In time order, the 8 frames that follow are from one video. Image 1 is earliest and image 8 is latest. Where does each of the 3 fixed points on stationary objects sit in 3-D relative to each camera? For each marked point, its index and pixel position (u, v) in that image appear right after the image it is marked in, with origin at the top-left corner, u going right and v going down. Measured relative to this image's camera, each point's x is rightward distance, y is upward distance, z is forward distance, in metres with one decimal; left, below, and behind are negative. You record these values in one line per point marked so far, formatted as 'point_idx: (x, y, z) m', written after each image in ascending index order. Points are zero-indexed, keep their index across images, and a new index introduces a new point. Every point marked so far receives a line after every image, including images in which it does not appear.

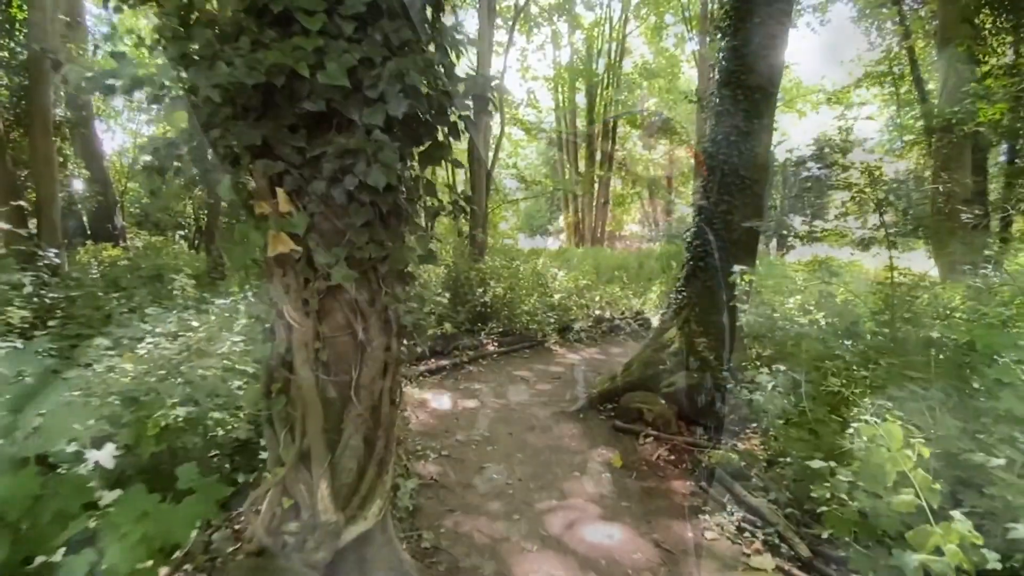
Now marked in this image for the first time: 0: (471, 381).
0: (-0.6, -1.3, +8.0) m
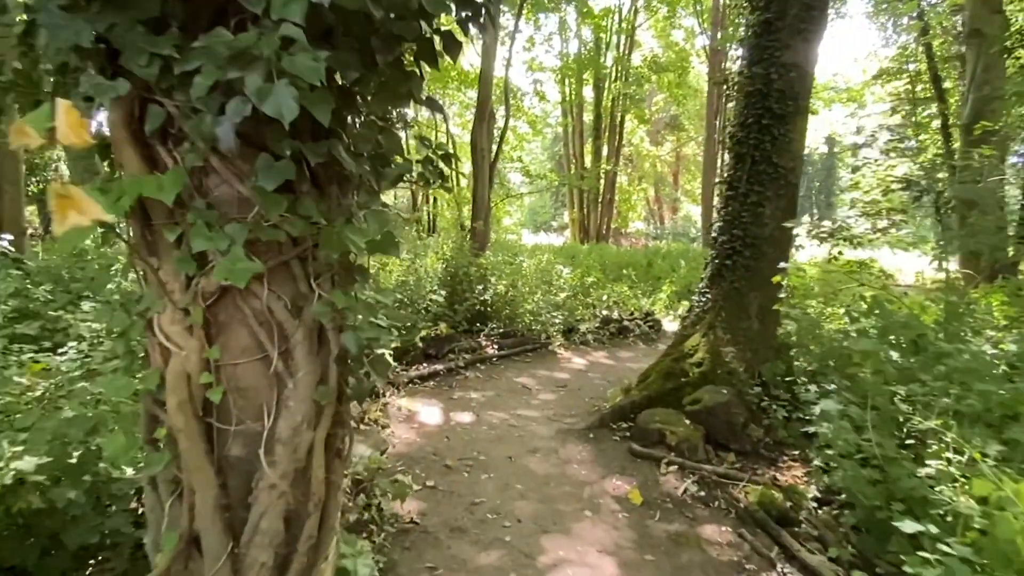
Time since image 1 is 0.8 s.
0: (-0.6, -1.3, +7.2) m
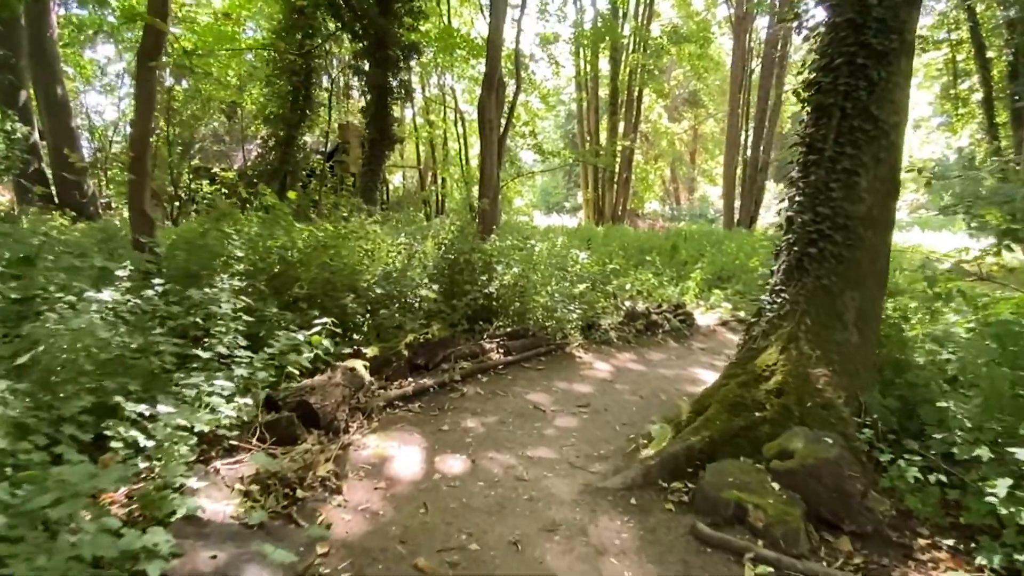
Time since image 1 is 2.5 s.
0: (-0.5, -1.2, +5.6) m
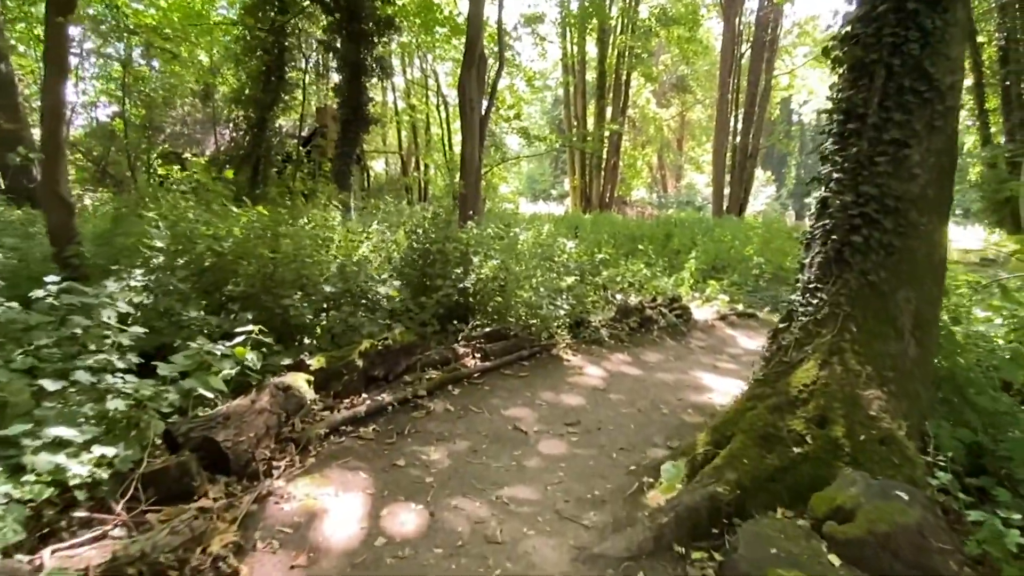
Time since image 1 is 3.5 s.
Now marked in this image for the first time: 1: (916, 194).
0: (-0.7, -1.2, +4.6) m
1: (+2.9, +0.7, +4.1) m
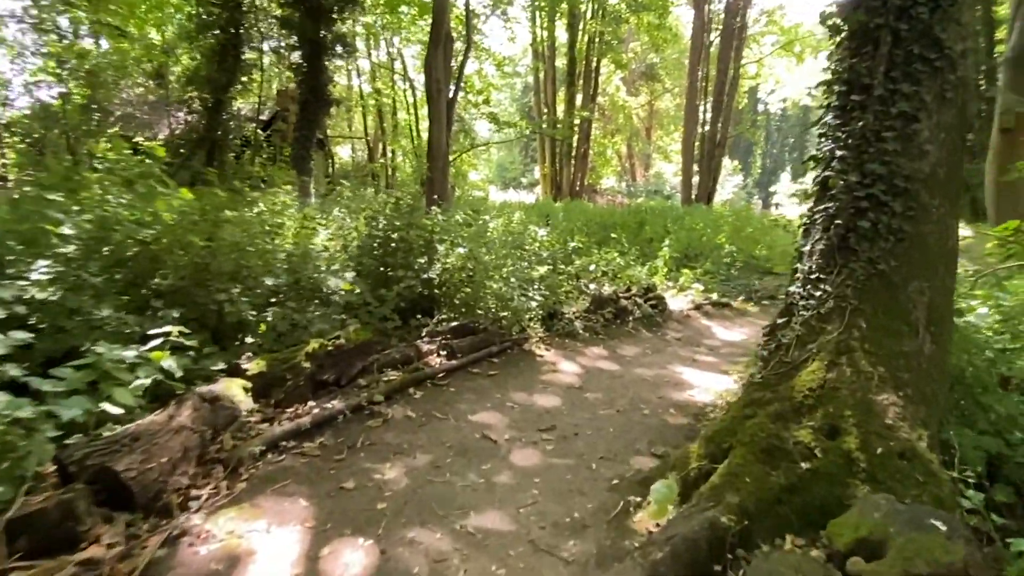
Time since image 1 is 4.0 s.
0: (-0.9, -1.2, +4.0) m
1: (+2.7, +0.8, +3.7) m
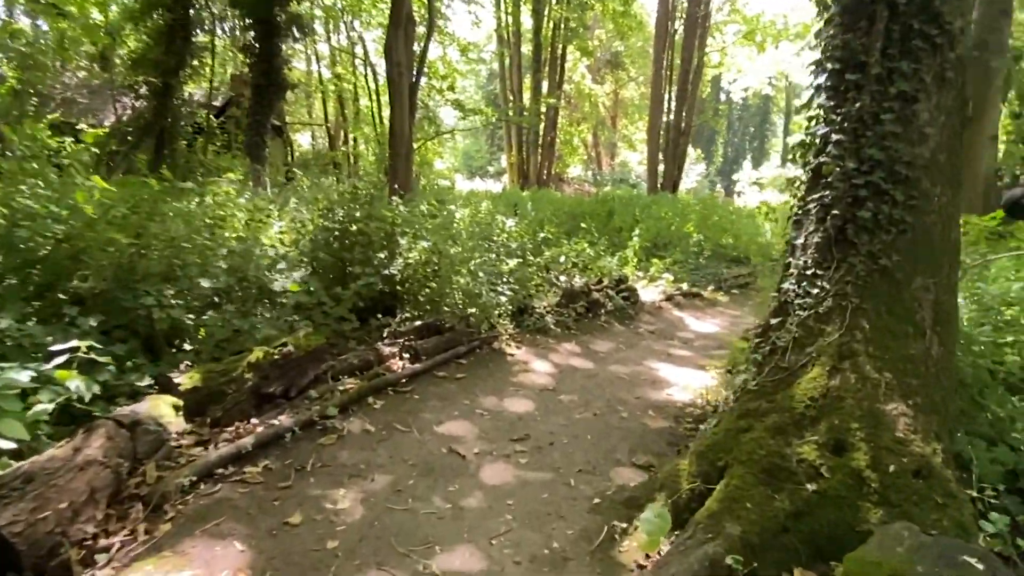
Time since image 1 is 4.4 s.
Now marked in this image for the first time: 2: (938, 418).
0: (-1.1, -1.2, +3.6) m
1: (+2.5, +0.8, +3.4) m
2: (+2.2, -0.7, +2.9) m
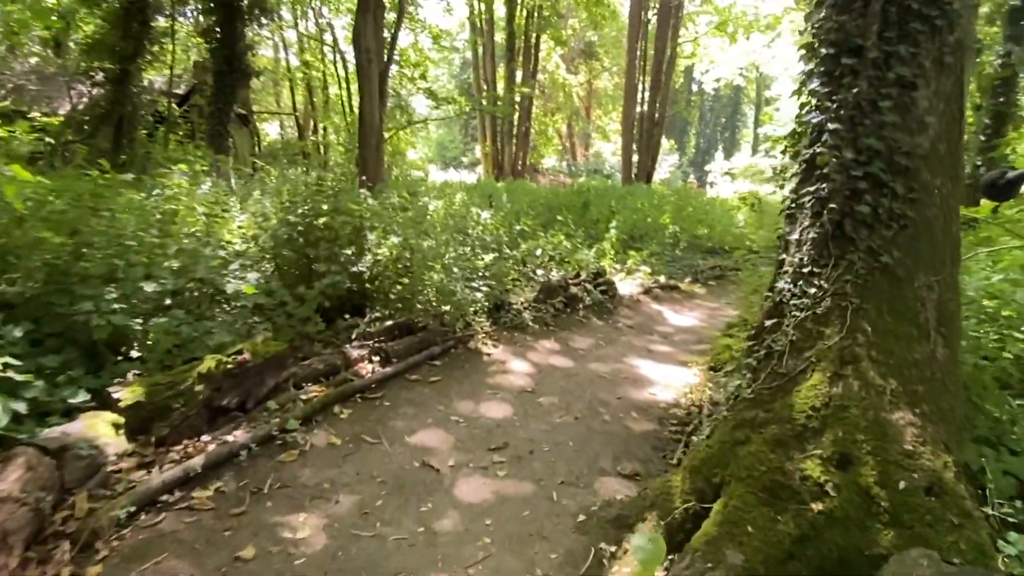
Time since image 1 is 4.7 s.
0: (-1.3, -1.2, +3.2) m
1: (+2.4, +0.8, +3.2) m
2: (+2.1, -0.7, +2.7) m
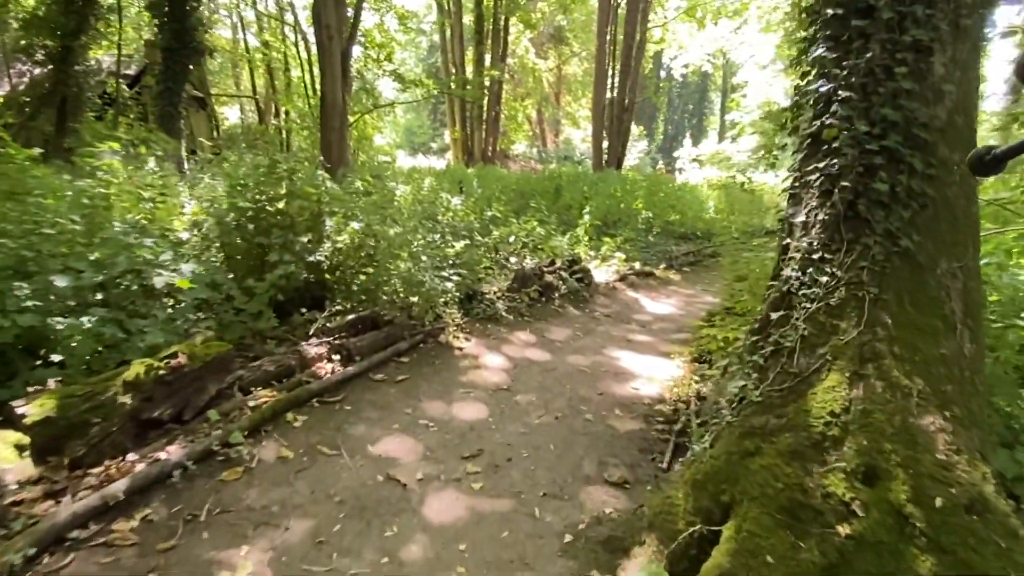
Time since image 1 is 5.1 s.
0: (-1.4, -1.2, +2.8) m
1: (+2.2, +0.9, +2.9) m
2: (+2.0, -0.6, +2.4) m
